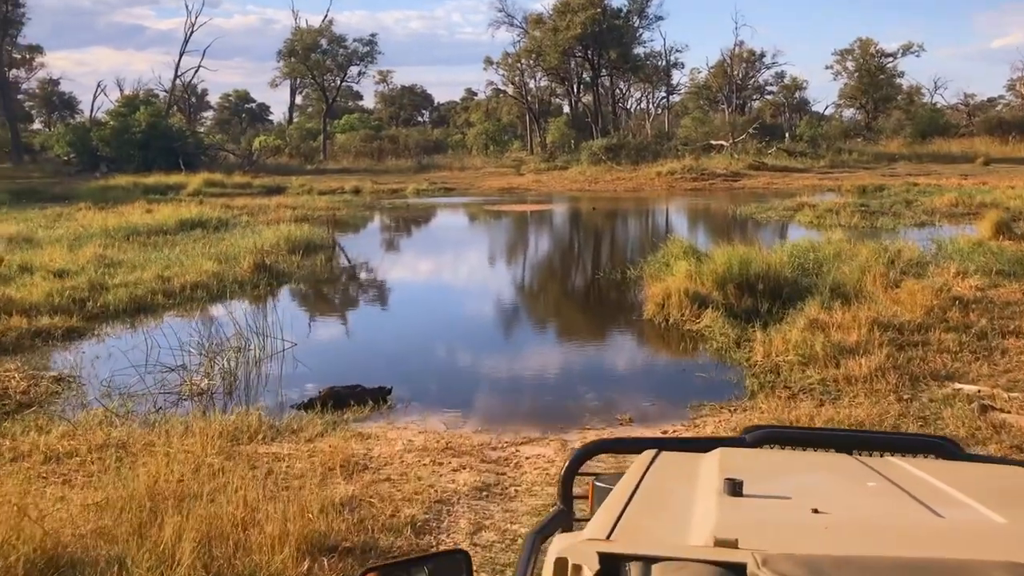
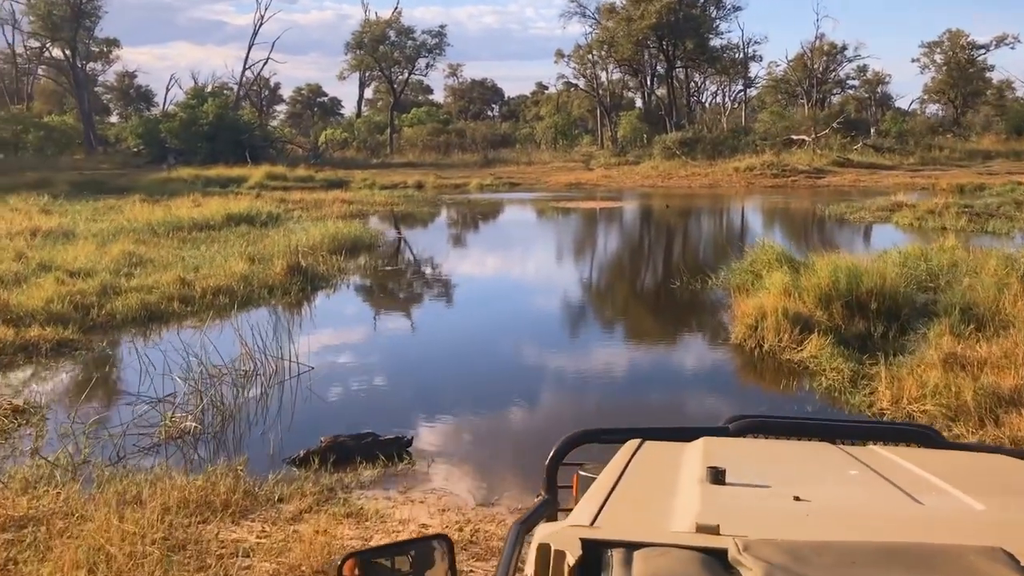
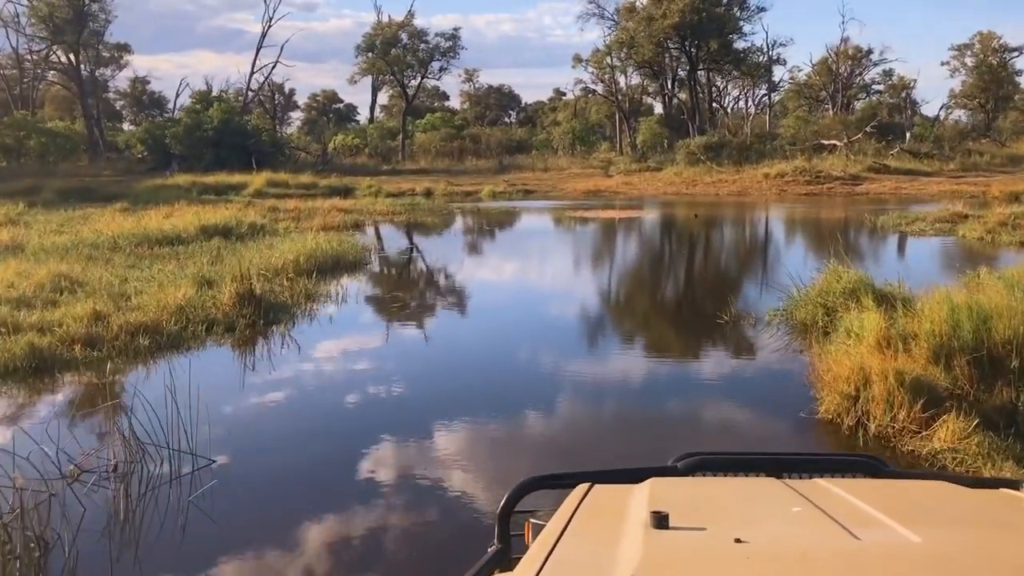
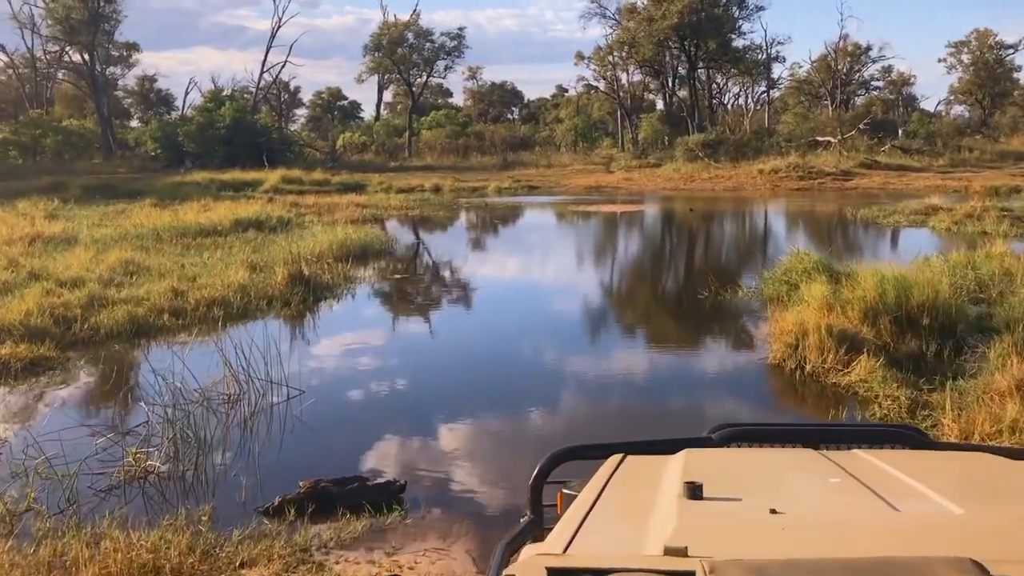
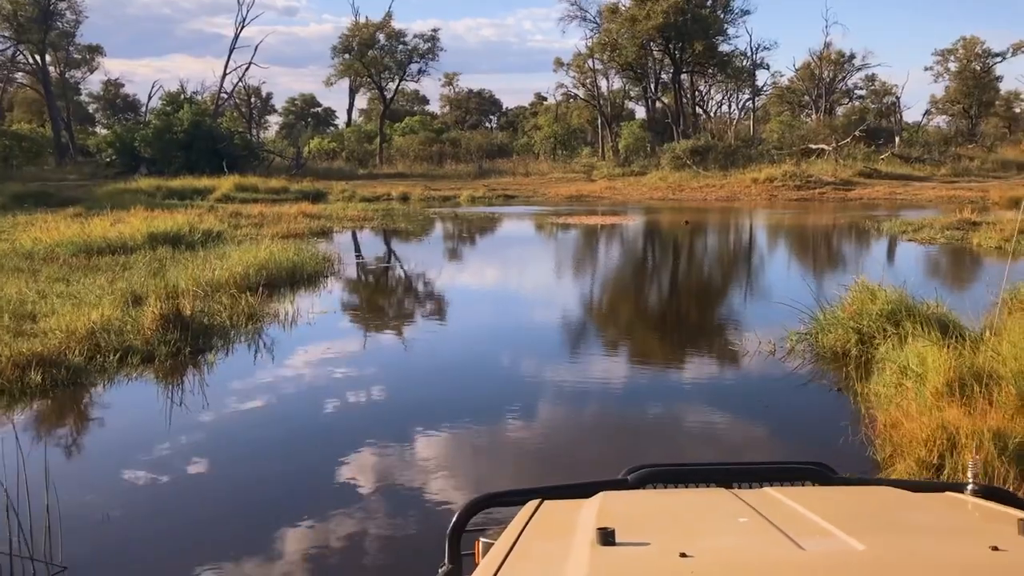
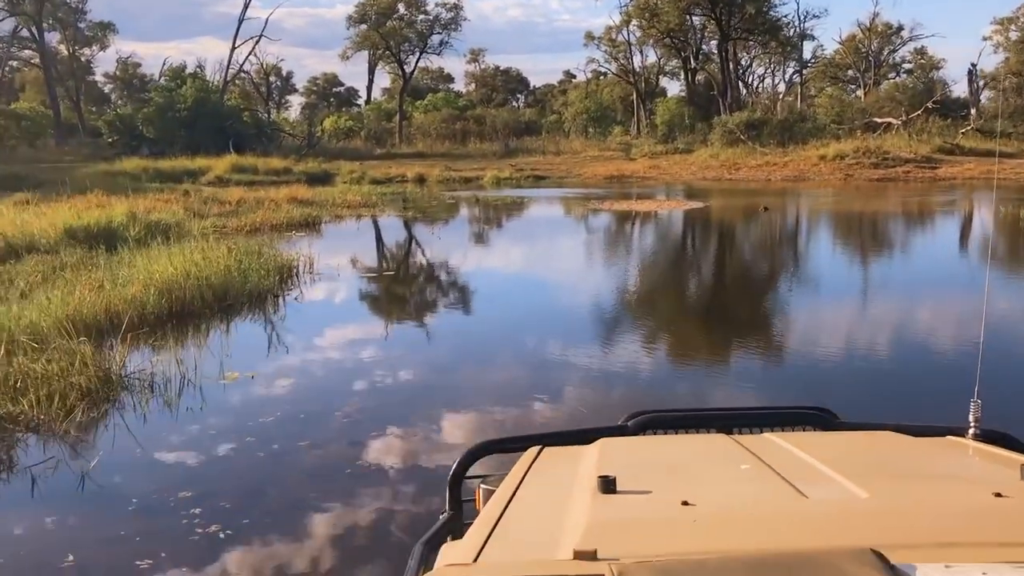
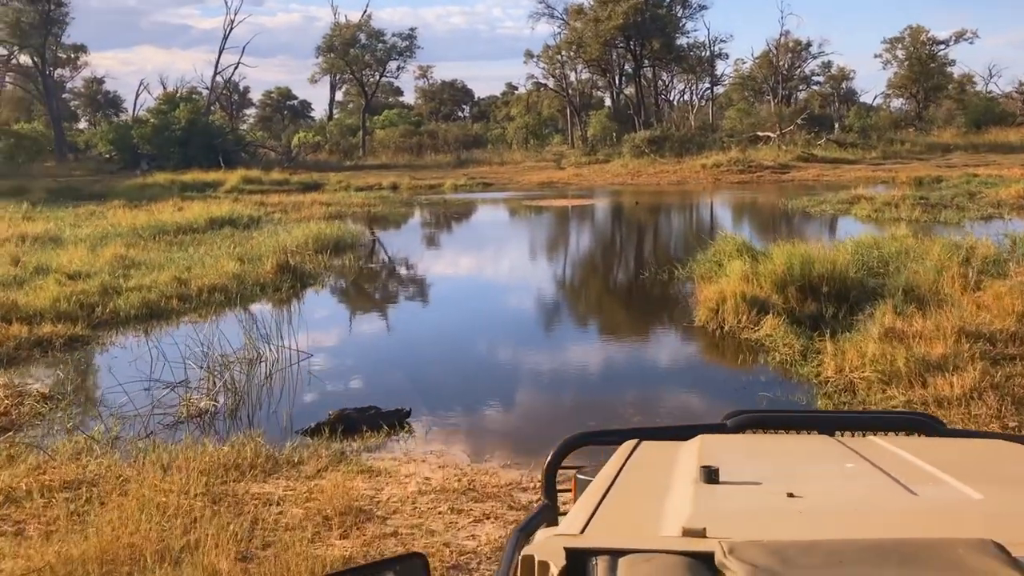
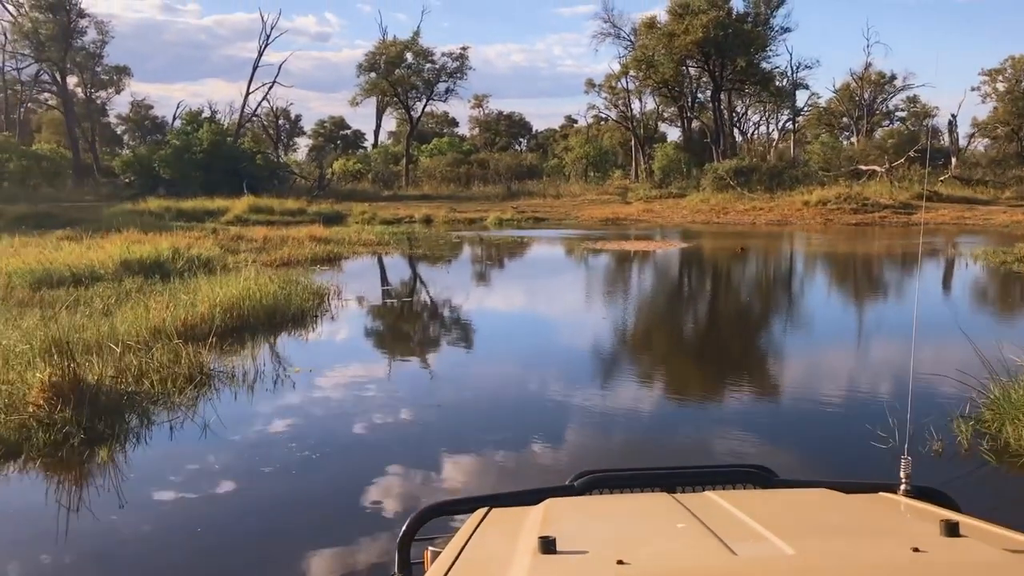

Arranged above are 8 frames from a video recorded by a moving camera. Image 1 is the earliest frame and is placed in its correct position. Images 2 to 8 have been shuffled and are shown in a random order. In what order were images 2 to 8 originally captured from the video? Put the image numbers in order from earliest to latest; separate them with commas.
7, 2, 4, 3, 5, 8, 6
